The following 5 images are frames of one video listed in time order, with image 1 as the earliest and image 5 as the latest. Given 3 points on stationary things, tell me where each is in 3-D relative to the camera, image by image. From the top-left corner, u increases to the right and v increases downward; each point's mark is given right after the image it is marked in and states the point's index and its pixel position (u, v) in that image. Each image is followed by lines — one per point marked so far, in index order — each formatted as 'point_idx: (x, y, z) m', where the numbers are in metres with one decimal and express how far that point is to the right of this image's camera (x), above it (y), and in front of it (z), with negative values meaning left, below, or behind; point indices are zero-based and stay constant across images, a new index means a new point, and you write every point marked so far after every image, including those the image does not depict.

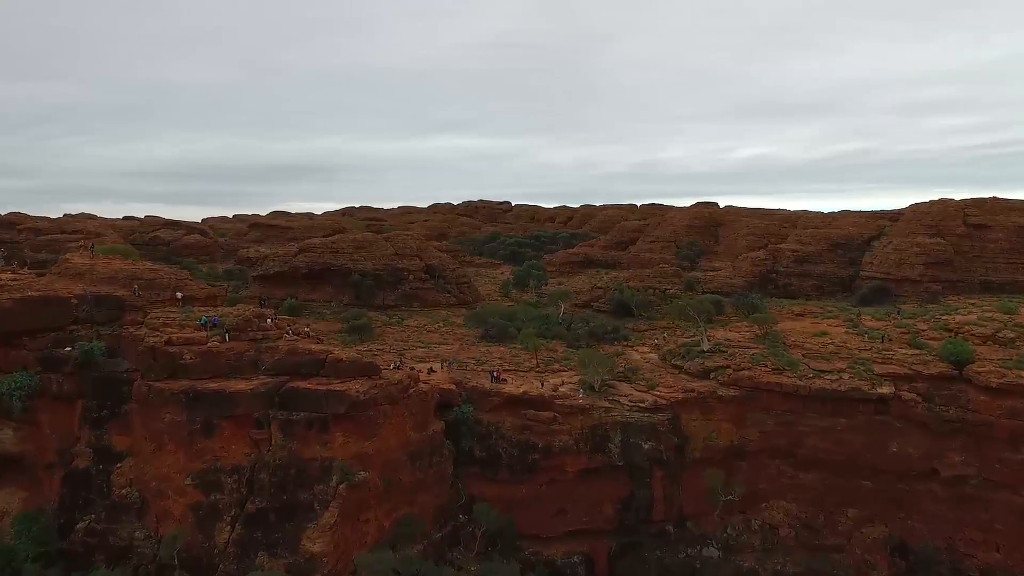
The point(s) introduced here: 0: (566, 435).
0: (+1.4, -3.8, +15.8) m
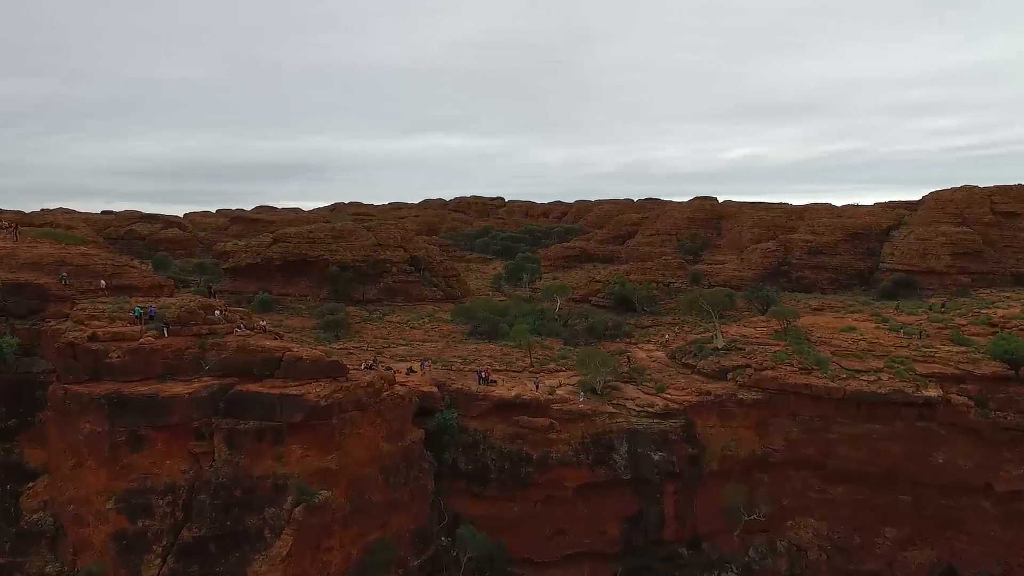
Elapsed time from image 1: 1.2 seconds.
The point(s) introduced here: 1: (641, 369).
0: (+1.2, -3.5, +13.7) m
1: (+3.6, -2.2, +16.8) m
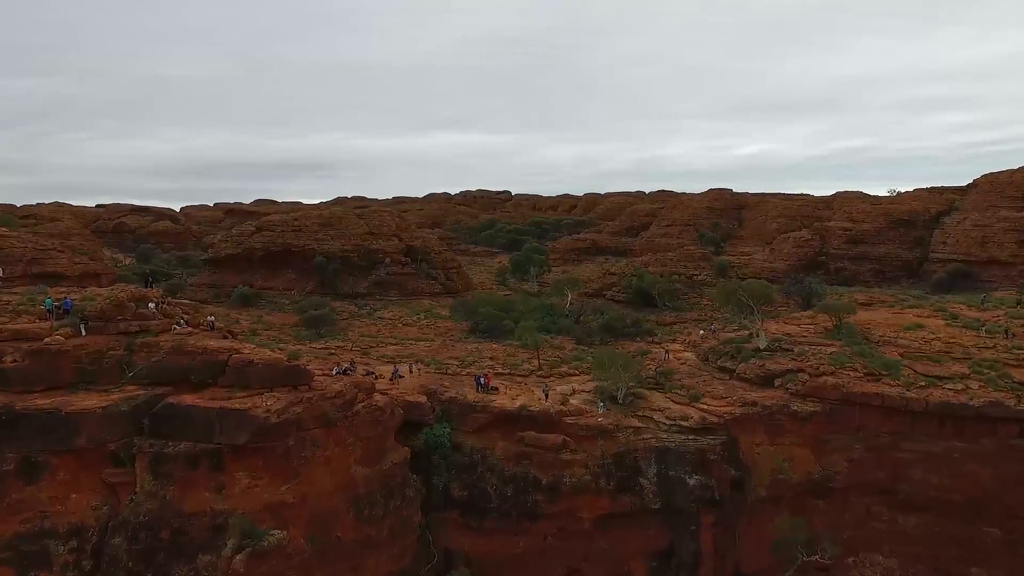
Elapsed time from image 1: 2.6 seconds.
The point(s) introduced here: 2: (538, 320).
0: (+1.3, -3.3, +11.3) m
1: (+3.7, -2.0, +14.3) m
2: (+0.9, -1.0, +19.6) m
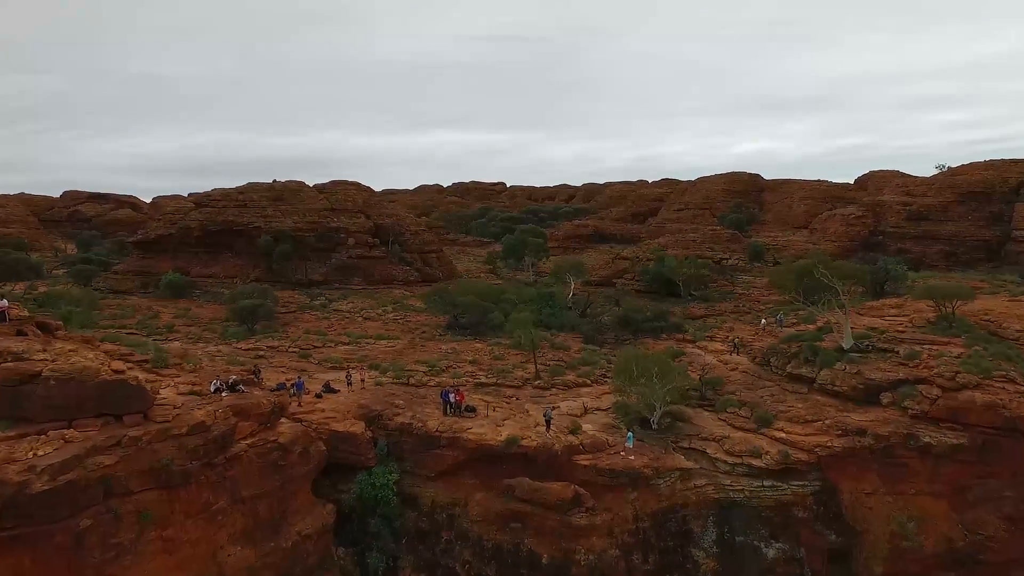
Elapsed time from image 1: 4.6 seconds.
0: (+1.1, -2.9, +7.2) m
1: (+3.5, -1.6, +10.3) m
2: (+0.6, -0.6, +15.6) m
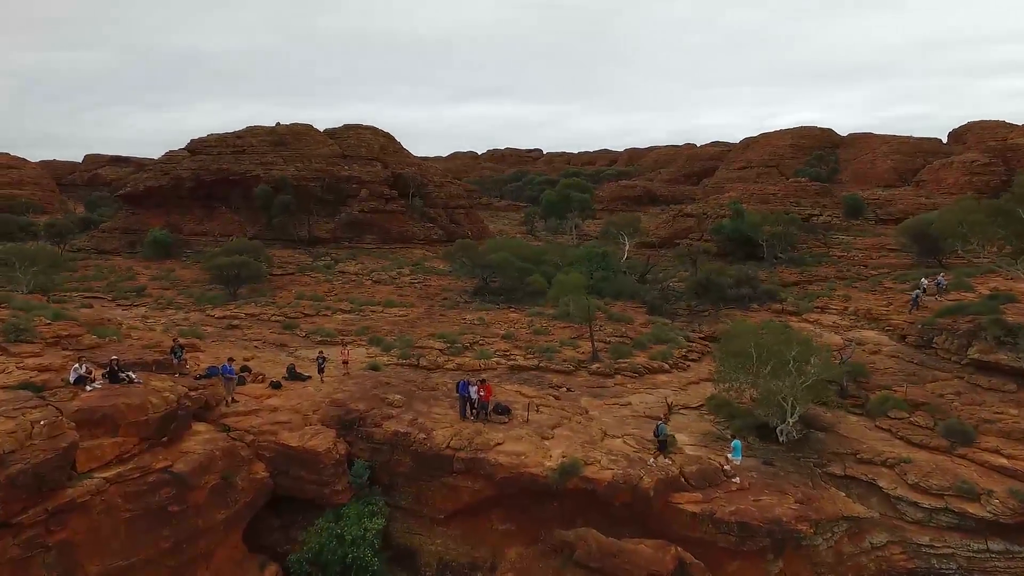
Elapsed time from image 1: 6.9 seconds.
0: (+1.5, -2.4, +4.2) m
1: (+4.0, -1.0, +7.1) m
2: (+1.5, +0.2, +12.5) m
